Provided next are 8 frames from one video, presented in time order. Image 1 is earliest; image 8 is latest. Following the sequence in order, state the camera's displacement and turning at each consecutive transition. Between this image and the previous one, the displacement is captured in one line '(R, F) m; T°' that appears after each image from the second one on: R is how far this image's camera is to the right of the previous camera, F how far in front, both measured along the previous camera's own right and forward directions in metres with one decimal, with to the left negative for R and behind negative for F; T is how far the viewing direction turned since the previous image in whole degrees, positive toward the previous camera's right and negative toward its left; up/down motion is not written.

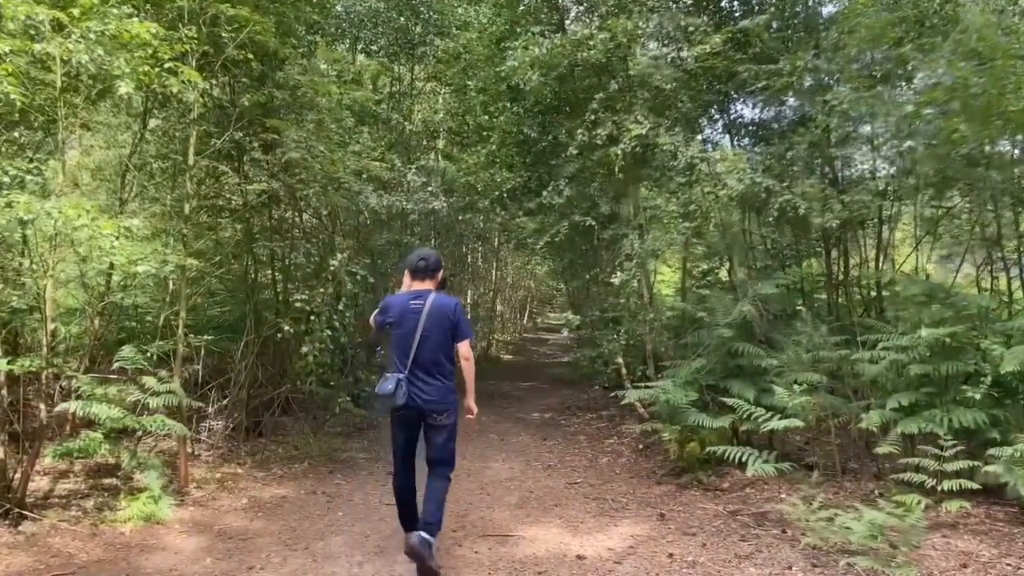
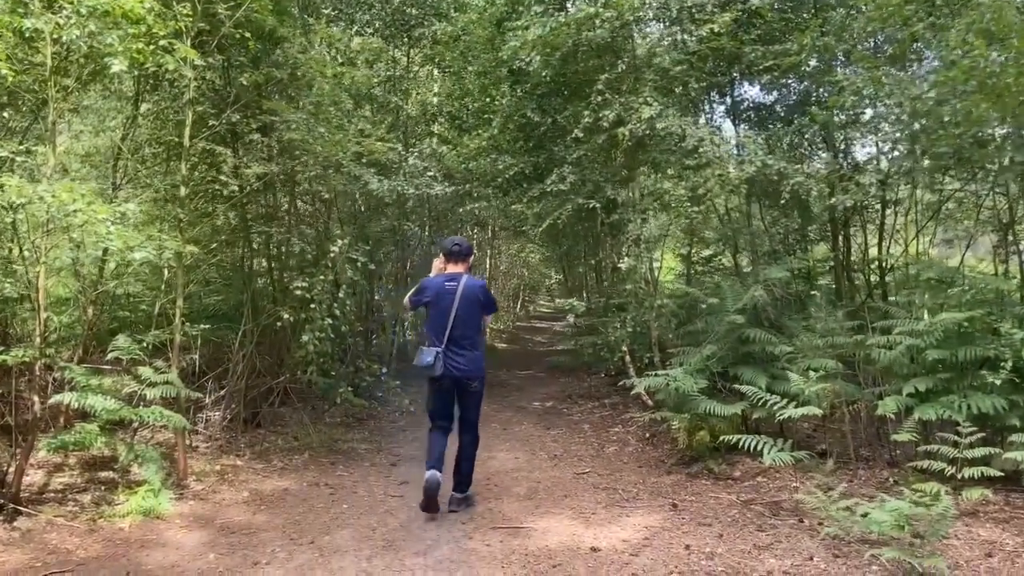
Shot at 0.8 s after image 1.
(-0.1, +0.1) m; +1°
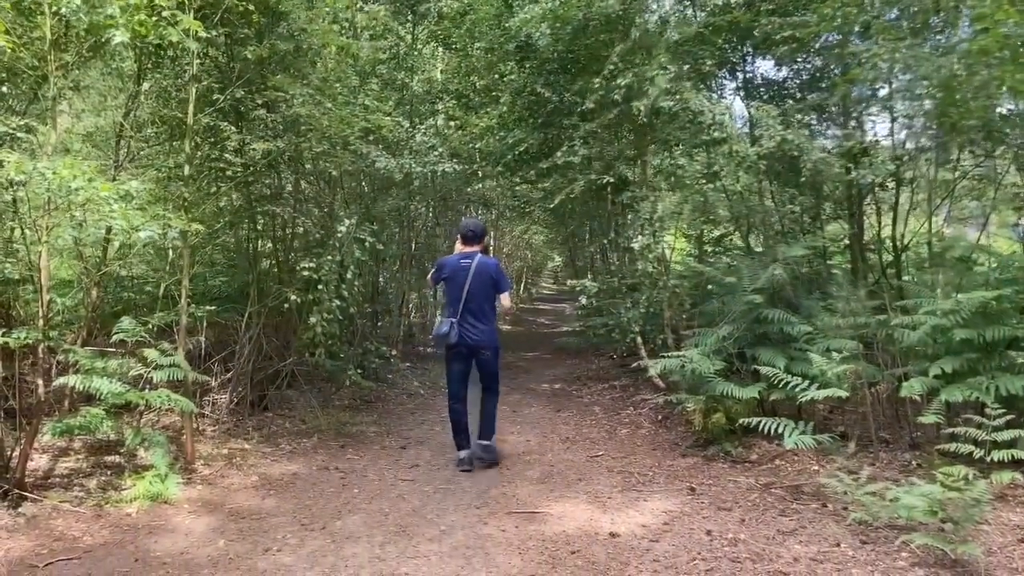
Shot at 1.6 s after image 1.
(-0.1, +0.1) m; 0°
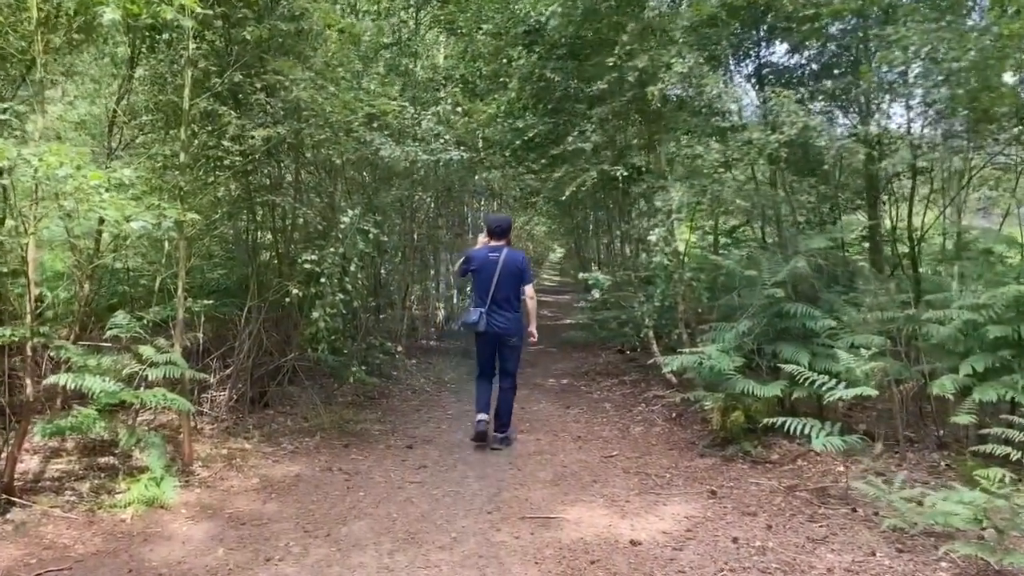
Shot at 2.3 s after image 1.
(-0.1, +0.2) m; 0°
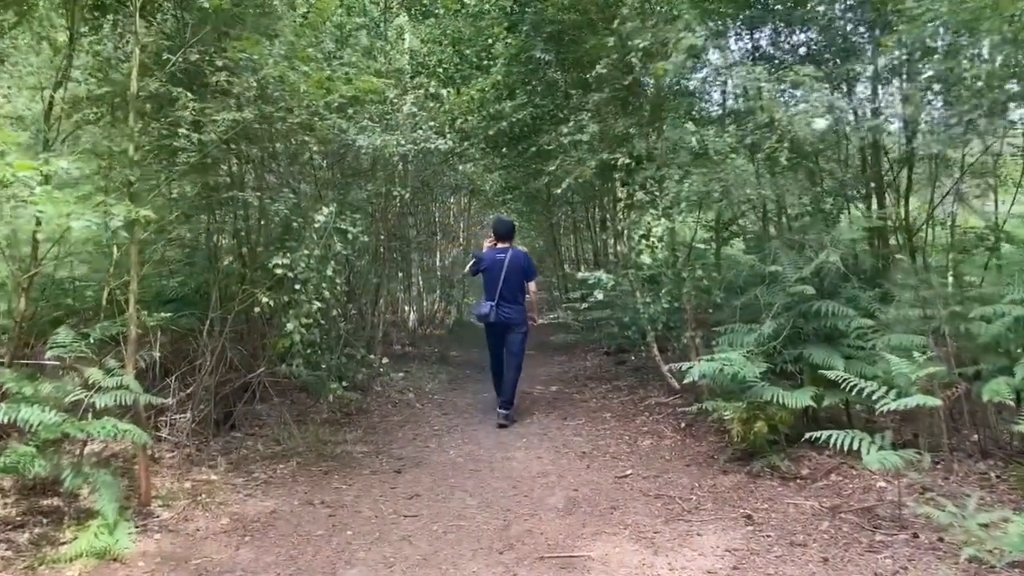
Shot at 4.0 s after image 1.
(-0.2, +0.6) m; +3°
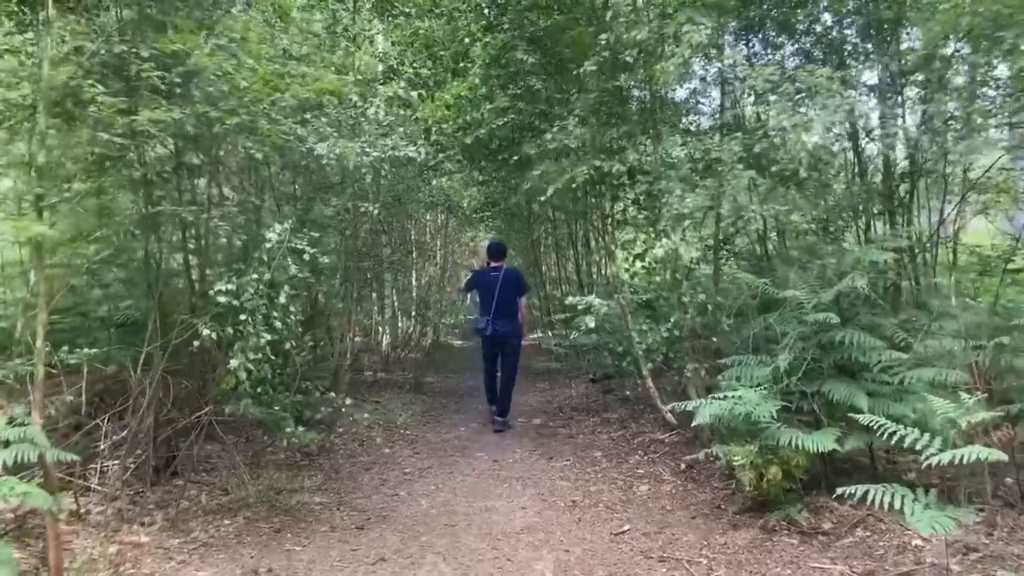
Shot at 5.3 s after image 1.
(0.0, +0.7) m; +1°
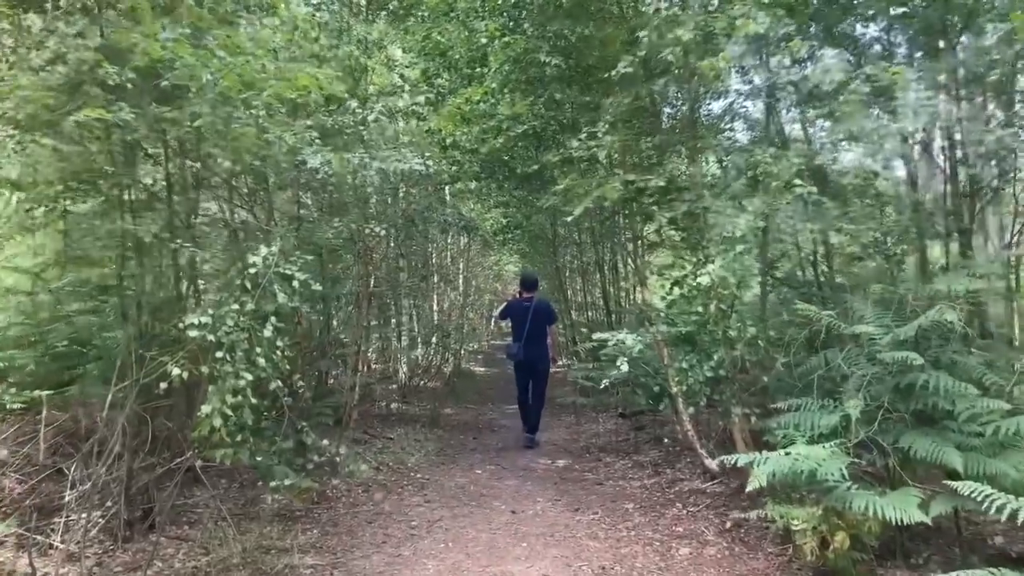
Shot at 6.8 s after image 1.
(0.0, +0.7) m; -2°
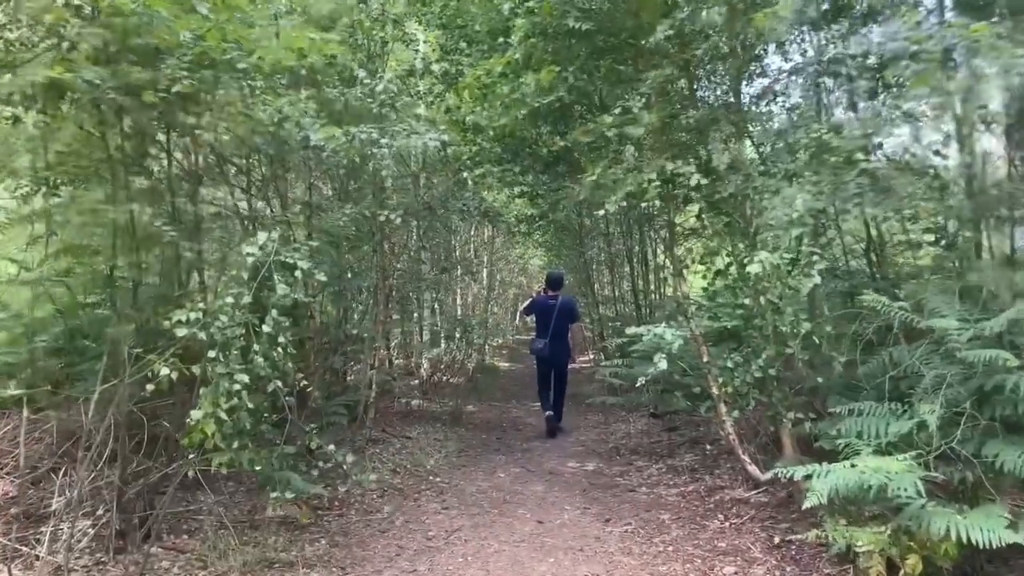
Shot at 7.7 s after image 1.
(0.0, +0.4) m; -2°
